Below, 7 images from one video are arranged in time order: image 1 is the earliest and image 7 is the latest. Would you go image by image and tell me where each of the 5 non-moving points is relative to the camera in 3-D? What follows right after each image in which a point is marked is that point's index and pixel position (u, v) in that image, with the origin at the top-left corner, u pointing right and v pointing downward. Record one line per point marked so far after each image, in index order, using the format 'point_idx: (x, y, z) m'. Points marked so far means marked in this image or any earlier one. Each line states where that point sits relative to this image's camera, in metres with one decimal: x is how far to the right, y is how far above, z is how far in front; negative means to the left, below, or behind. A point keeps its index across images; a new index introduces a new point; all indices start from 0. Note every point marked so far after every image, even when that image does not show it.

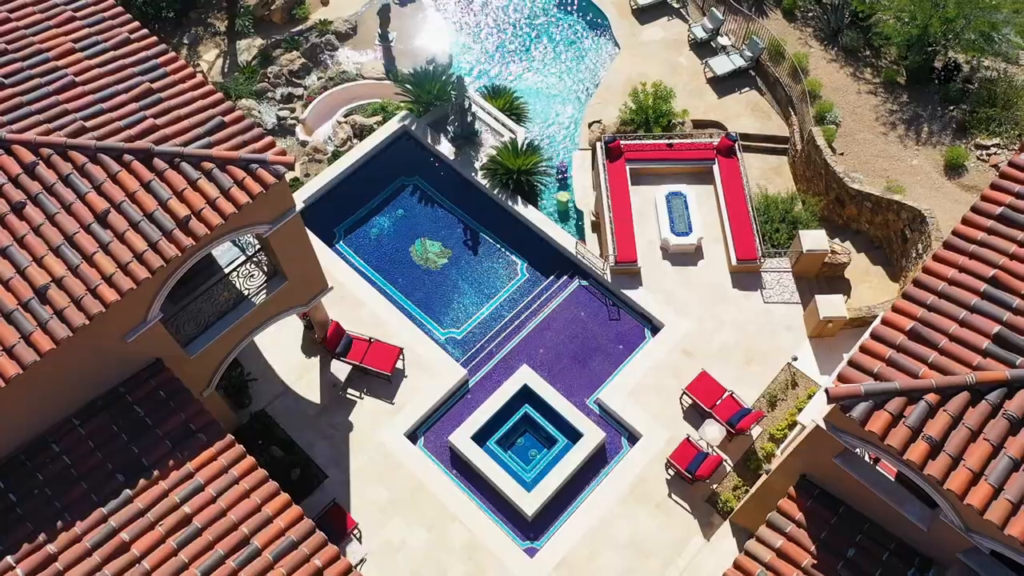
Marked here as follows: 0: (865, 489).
0: (+5.2, -3.0, +12.0) m
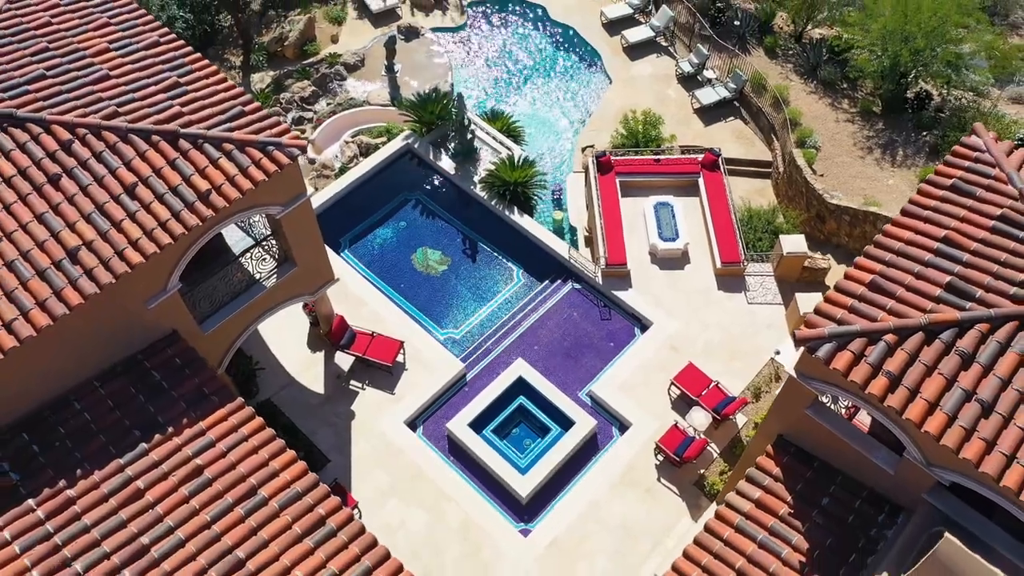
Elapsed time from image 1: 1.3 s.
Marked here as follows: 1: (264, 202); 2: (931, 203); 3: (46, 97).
0: (+5.1, -2.4, +12.8) m
1: (-4.6, +1.6, +14.9) m
2: (+6.7, +1.4, +13.1) m
3: (-8.1, +3.3, +14.2) m
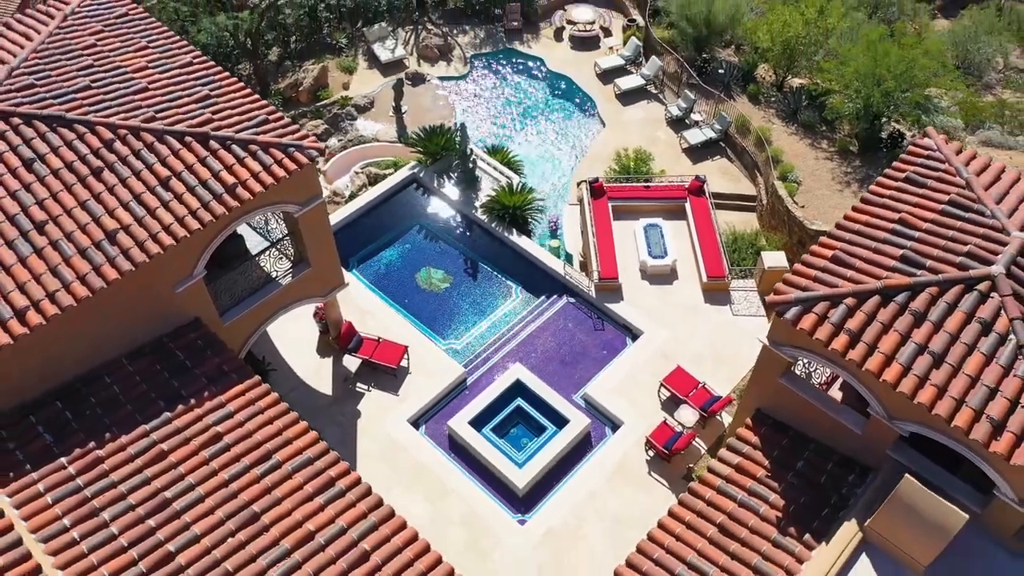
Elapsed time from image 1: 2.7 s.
0: (+5.0, -2.0, +13.9) m
1: (-4.6, +1.8, +16.3) m
2: (+6.6, +1.7, +14.5) m
3: (-8.1, +3.6, +15.8) m
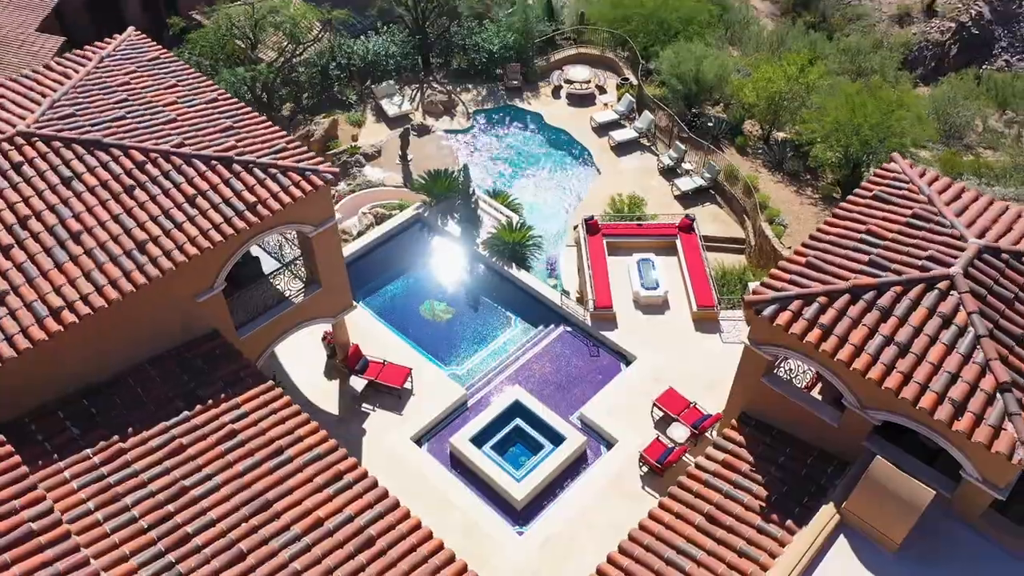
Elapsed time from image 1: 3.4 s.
0: (+5.0, -2.1, +14.8) m
1: (-4.6, +1.5, +17.6) m
2: (+6.6, +1.5, +15.8) m
3: (-8.1, +3.3, +17.2) m
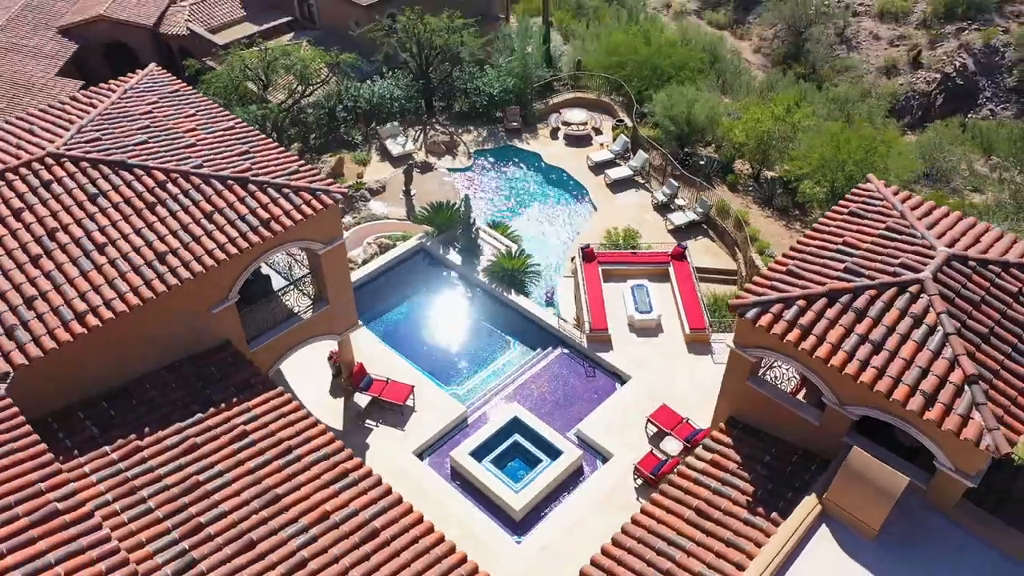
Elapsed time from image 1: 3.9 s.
0: (+5.0, -2.3, +15.6) m
1: (-4.6, +1.2, +18.6) m
2: (+6.6, +1.3, +16.8) m
3: (-8.1, +3.0, +18.3) m
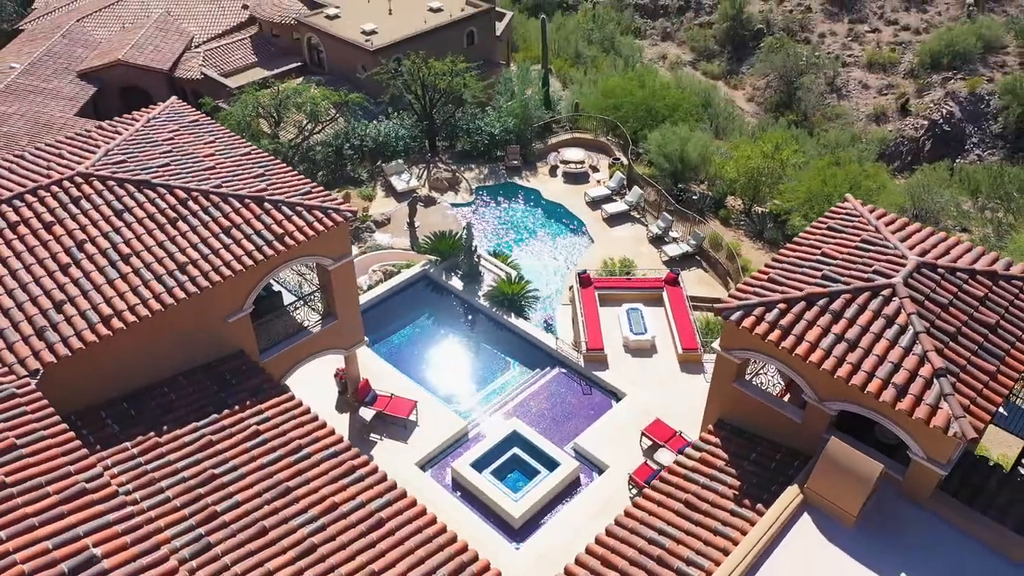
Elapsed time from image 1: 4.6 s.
0: (+5.0, -2.4, +16.4) m
1: (-4.7, +0.8, +19.7) m
2: (+6.6, +1.1, +17.9) m
3: (-8.1, +2.7, +19.6) m
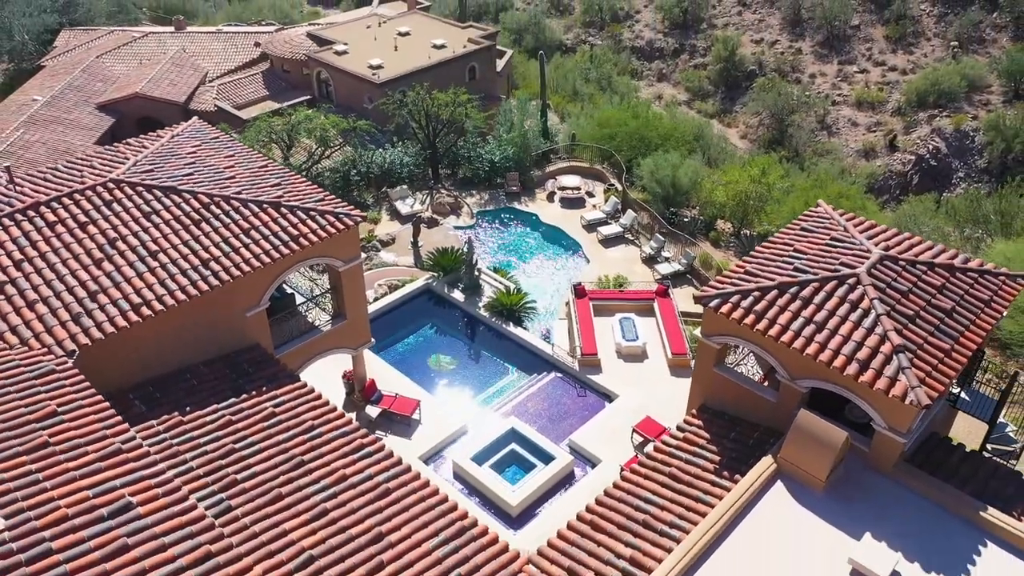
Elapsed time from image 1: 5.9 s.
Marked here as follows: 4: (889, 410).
0: (+4.9, -2.2, +17.8) m
1: (-4.7, +0.8, +21.2) m
2: (+6.5, +1.2, +19.4) m
3: (-8.2, +2.7, +21.2) m
4: (+7.0, -2.3, +15.2) m
